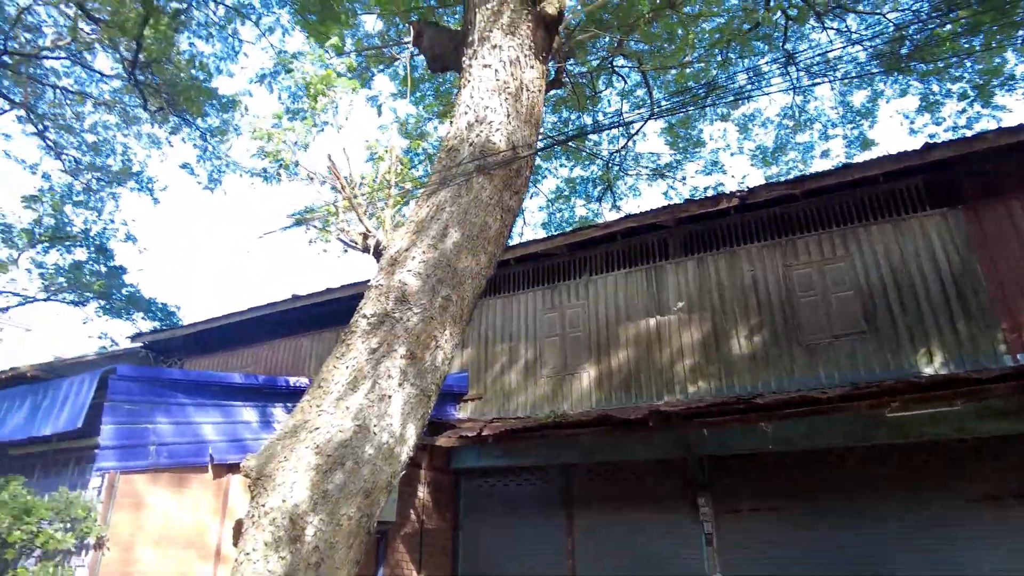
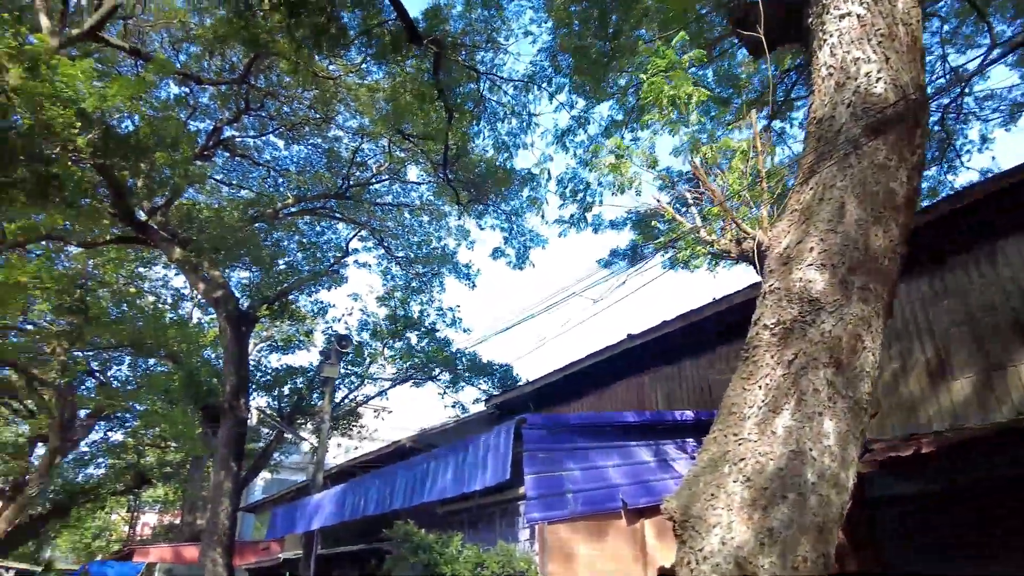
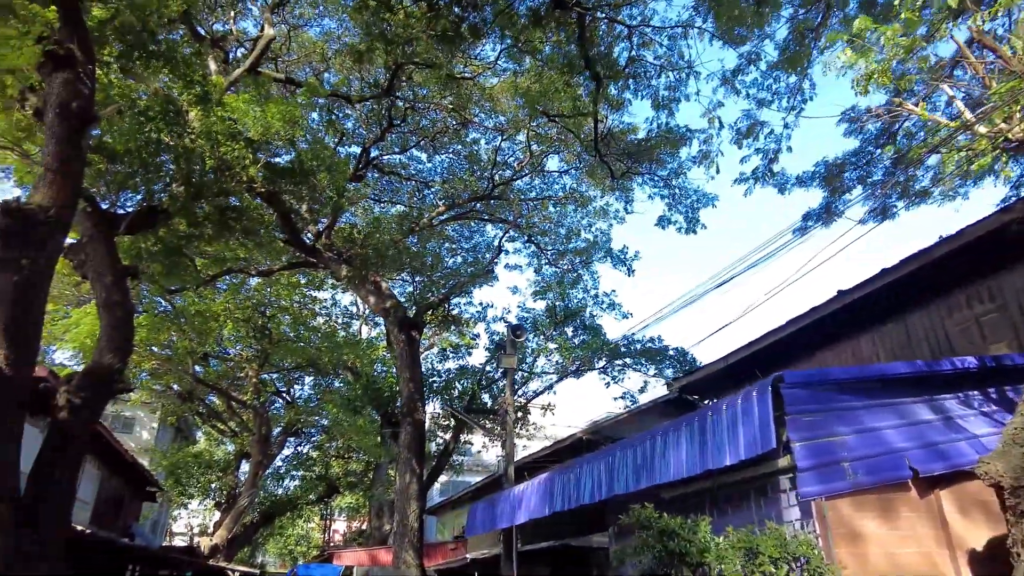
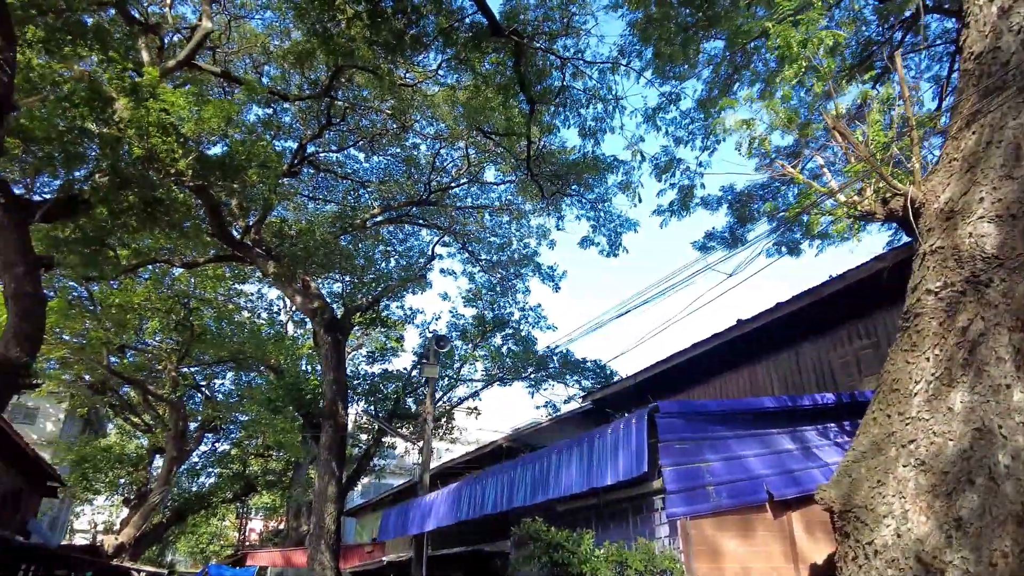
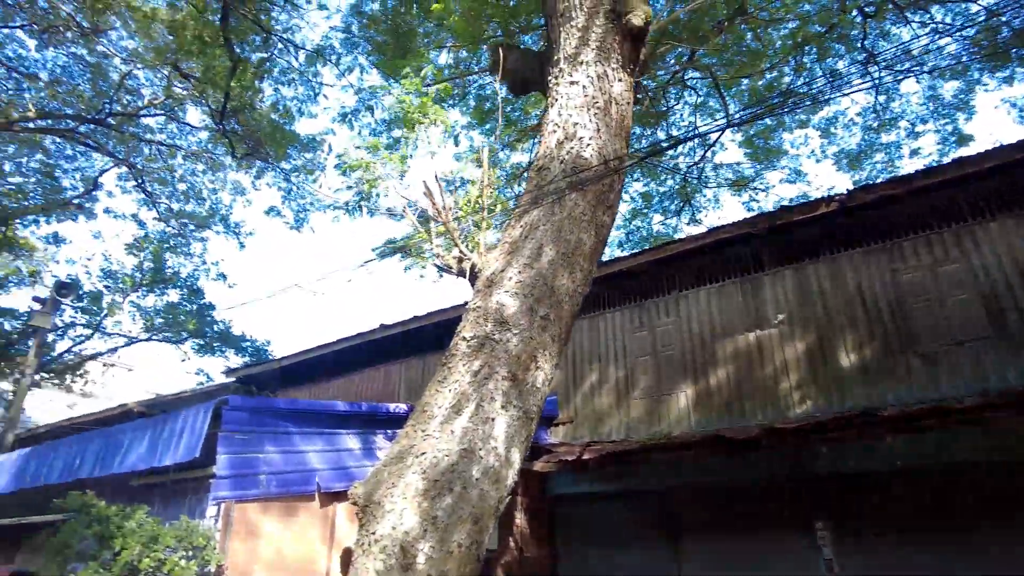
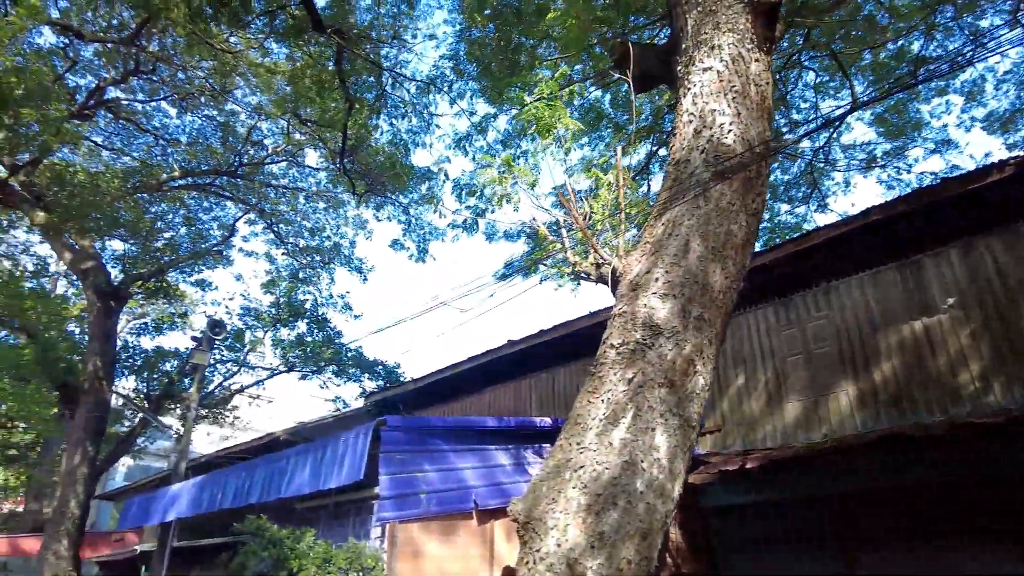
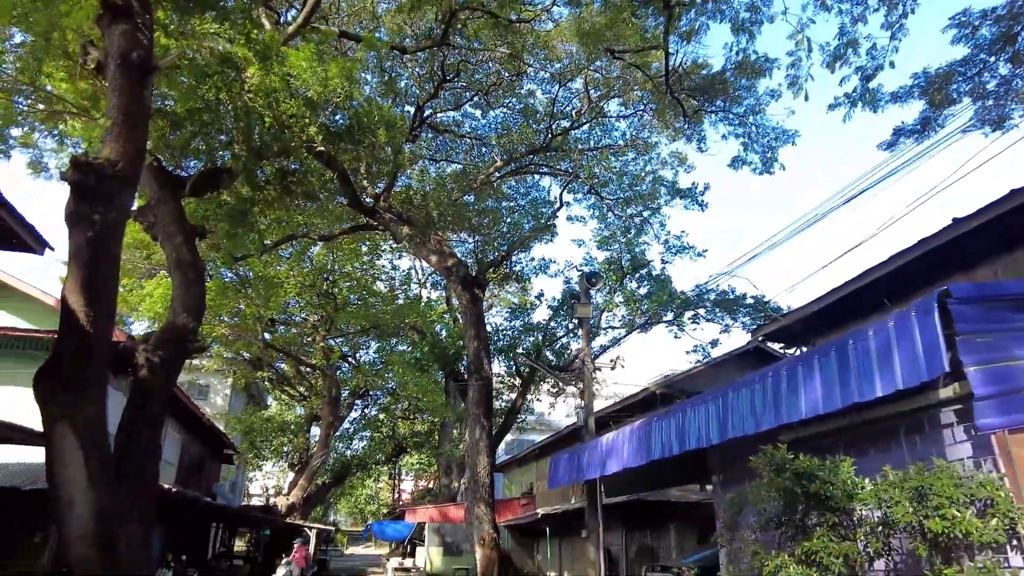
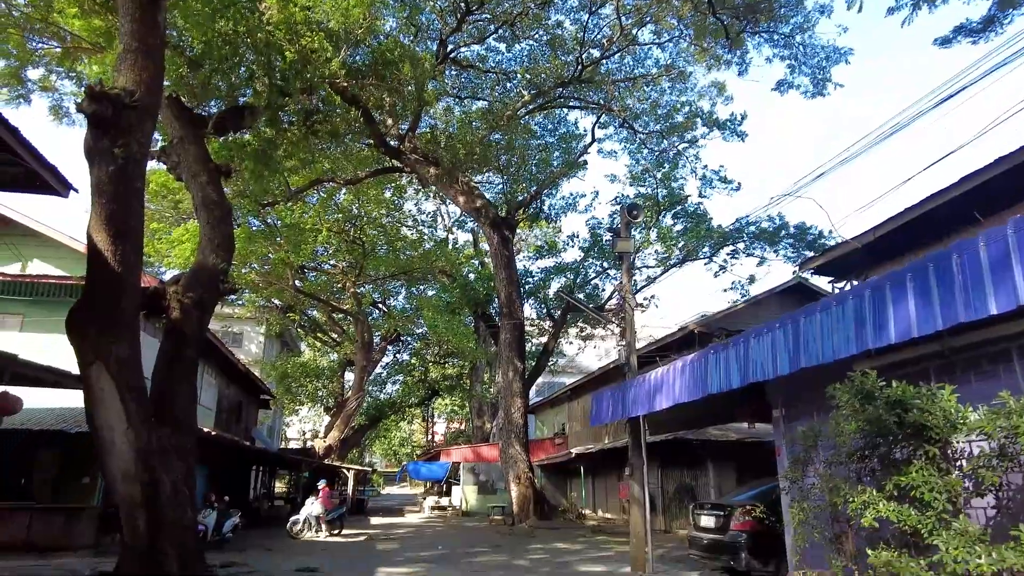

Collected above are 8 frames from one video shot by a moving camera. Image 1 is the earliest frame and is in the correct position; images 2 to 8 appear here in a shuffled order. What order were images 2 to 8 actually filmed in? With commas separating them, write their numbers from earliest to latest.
5, 6, 2, 4, 3, 7, 8
